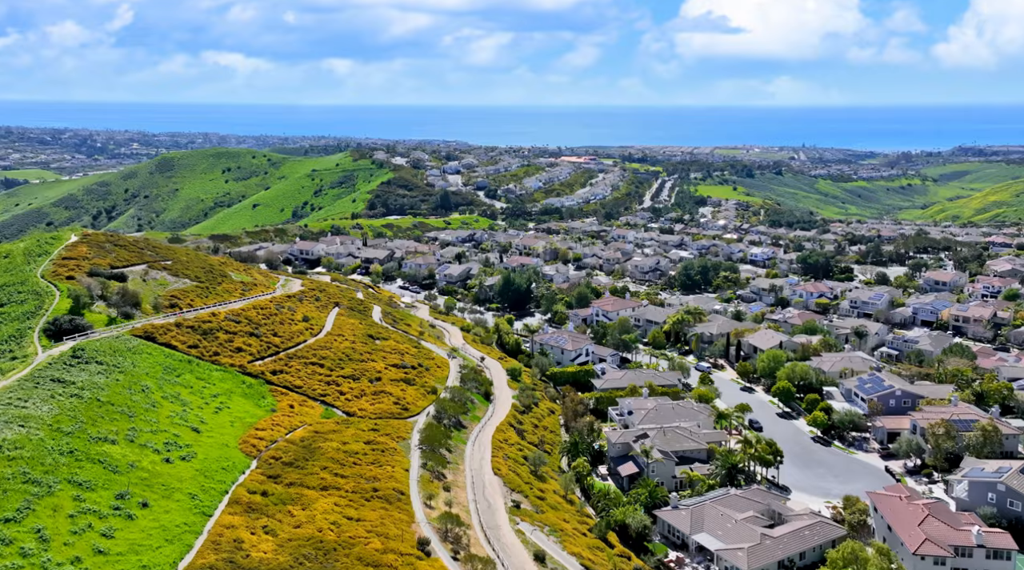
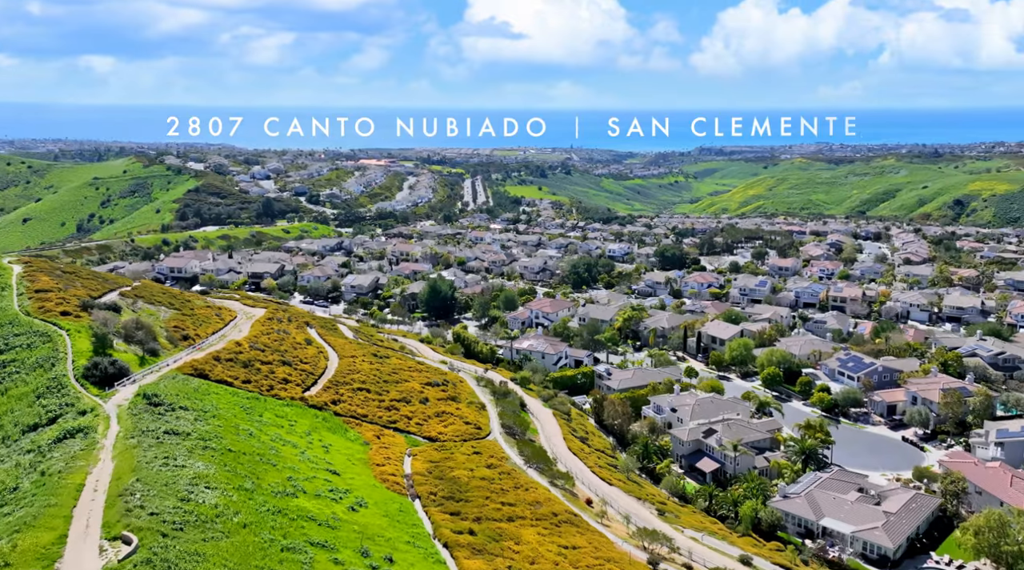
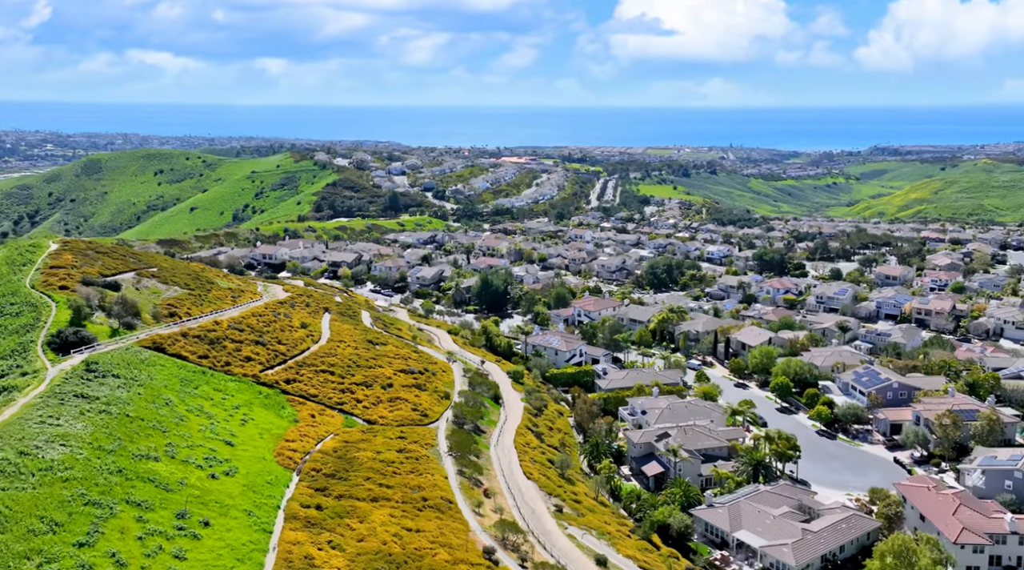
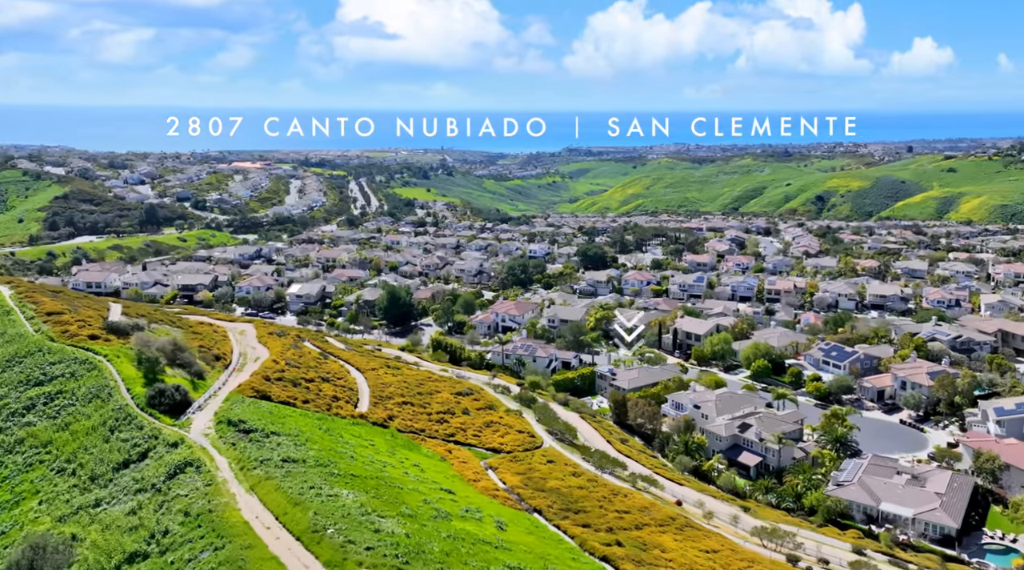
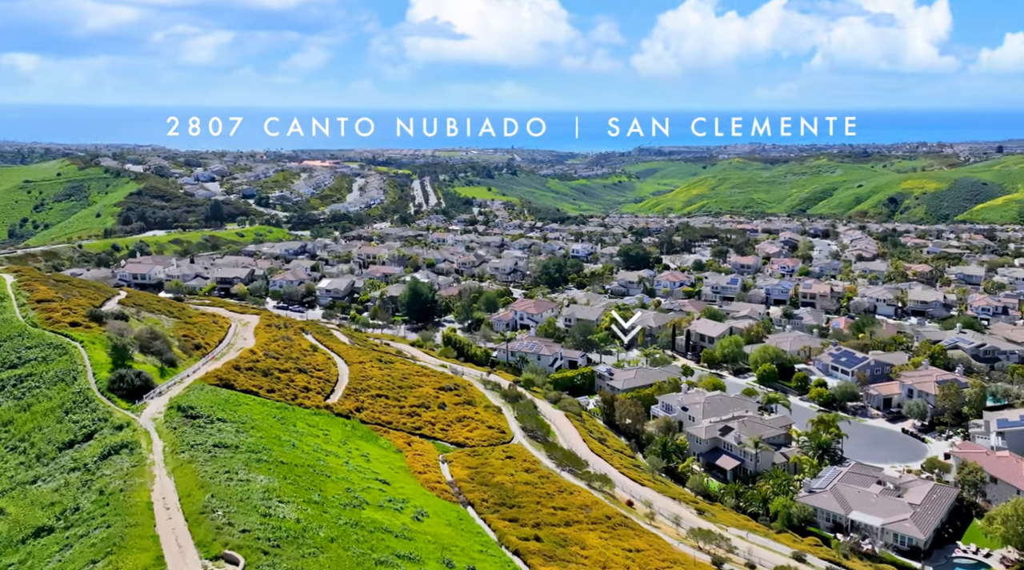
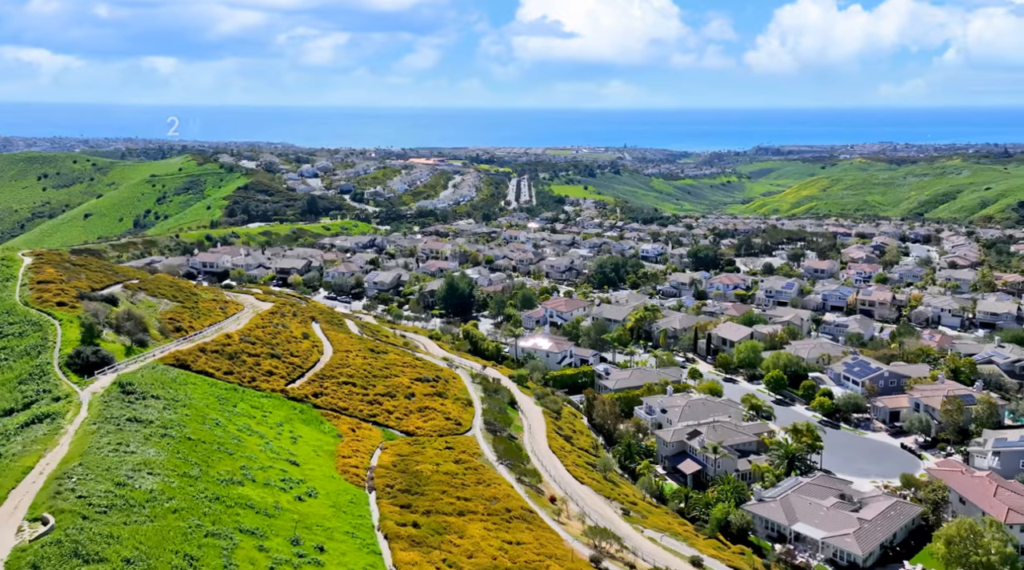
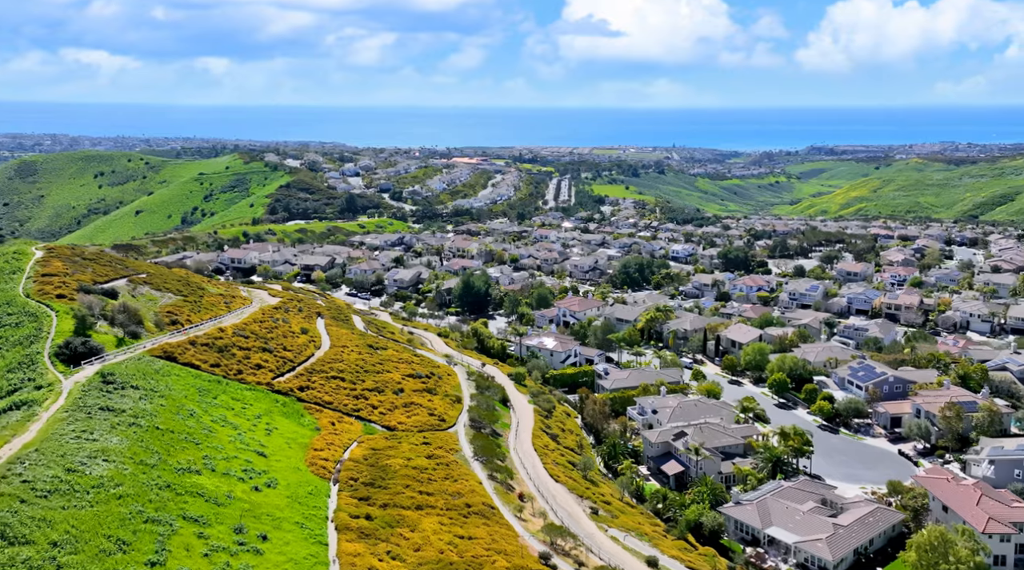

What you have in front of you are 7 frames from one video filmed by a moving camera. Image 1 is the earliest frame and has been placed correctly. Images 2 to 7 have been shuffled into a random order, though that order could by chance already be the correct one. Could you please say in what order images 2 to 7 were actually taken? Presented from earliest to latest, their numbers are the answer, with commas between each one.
3, 7, 6, 2, 5, 4
